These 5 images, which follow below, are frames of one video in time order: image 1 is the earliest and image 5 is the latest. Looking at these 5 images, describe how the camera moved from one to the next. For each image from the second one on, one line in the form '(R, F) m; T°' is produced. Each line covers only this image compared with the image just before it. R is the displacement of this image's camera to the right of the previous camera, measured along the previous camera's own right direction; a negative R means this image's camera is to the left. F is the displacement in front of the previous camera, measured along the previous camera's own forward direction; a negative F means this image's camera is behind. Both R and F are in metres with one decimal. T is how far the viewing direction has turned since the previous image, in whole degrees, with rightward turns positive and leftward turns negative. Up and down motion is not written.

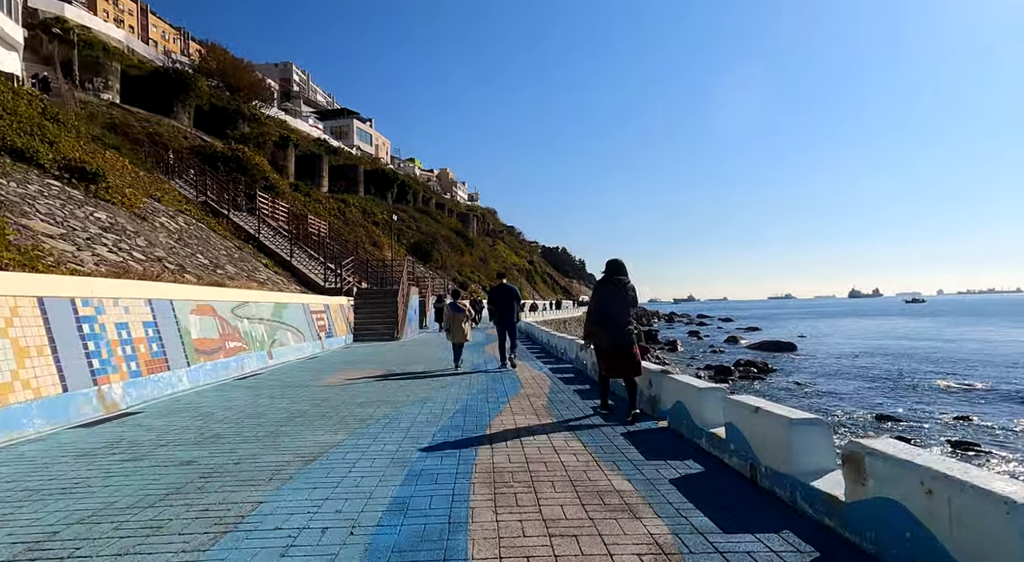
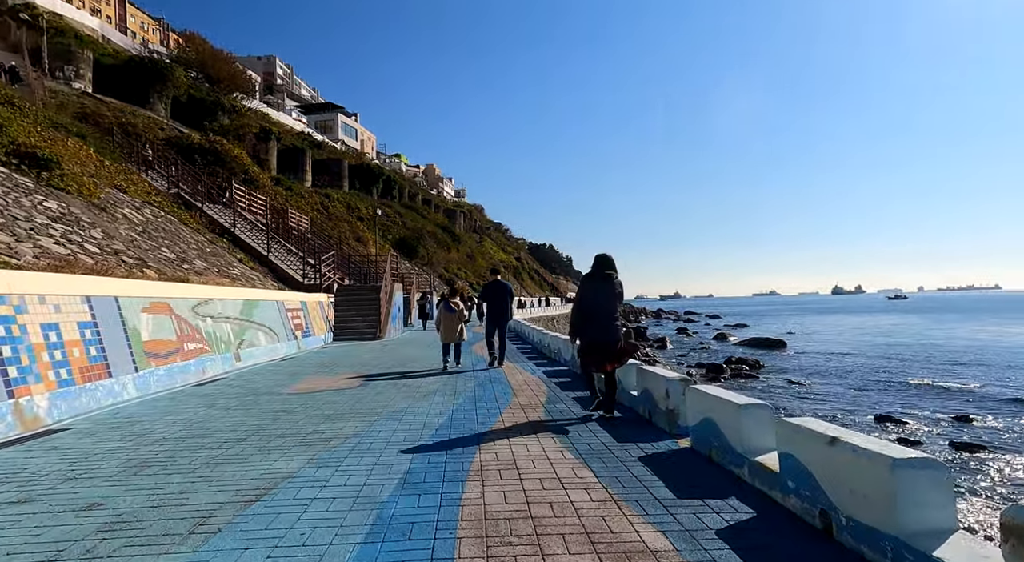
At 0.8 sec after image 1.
(-0.1, +0.9) m; +1°
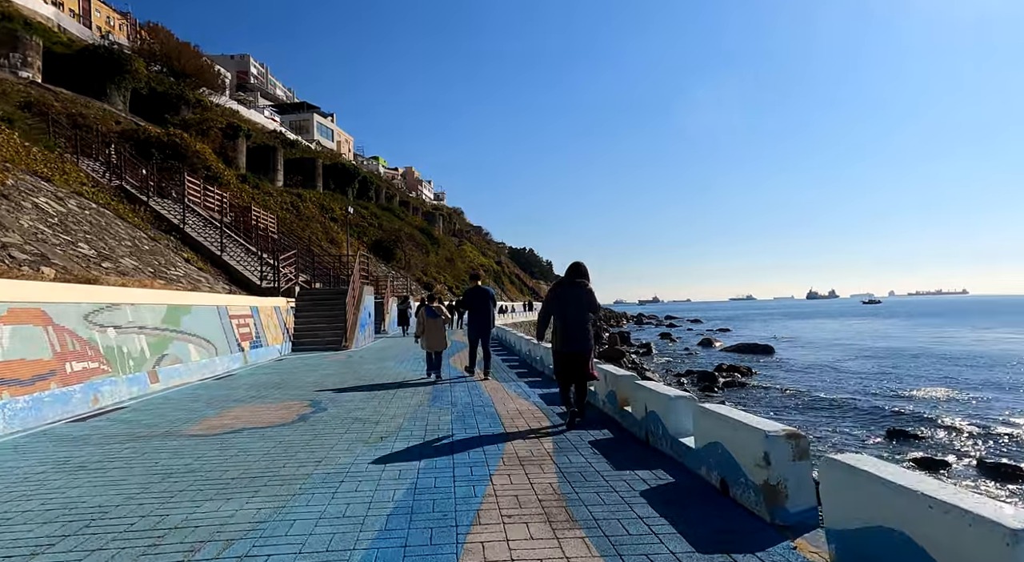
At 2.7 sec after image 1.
(-0.1, +2.1) m; +2°
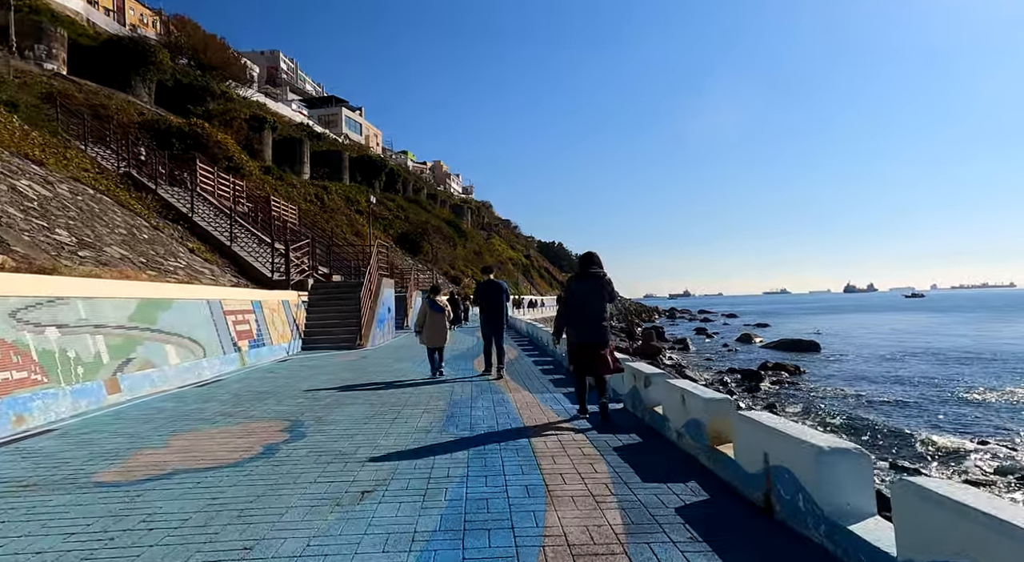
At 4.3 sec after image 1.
(-0.1, +1.8) m; -3°
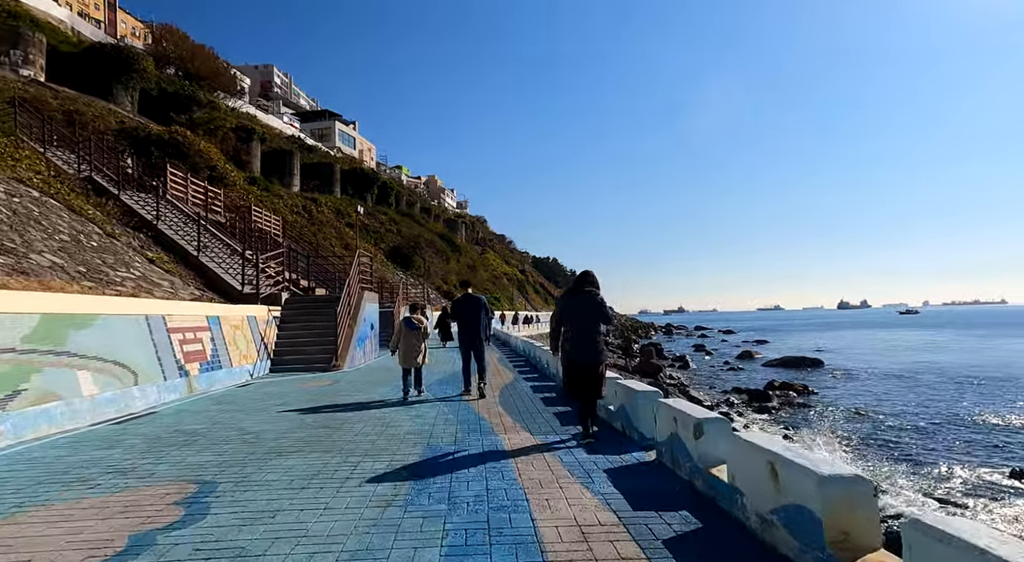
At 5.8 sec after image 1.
(0.0, +1.6) m; +1°
